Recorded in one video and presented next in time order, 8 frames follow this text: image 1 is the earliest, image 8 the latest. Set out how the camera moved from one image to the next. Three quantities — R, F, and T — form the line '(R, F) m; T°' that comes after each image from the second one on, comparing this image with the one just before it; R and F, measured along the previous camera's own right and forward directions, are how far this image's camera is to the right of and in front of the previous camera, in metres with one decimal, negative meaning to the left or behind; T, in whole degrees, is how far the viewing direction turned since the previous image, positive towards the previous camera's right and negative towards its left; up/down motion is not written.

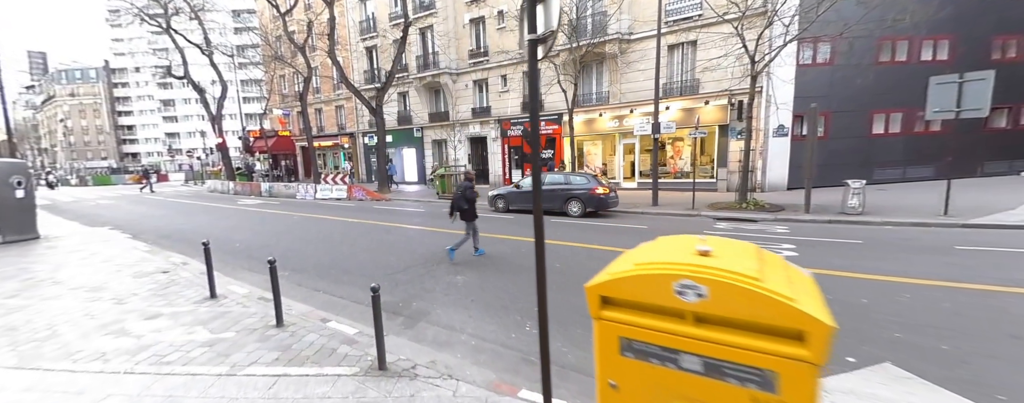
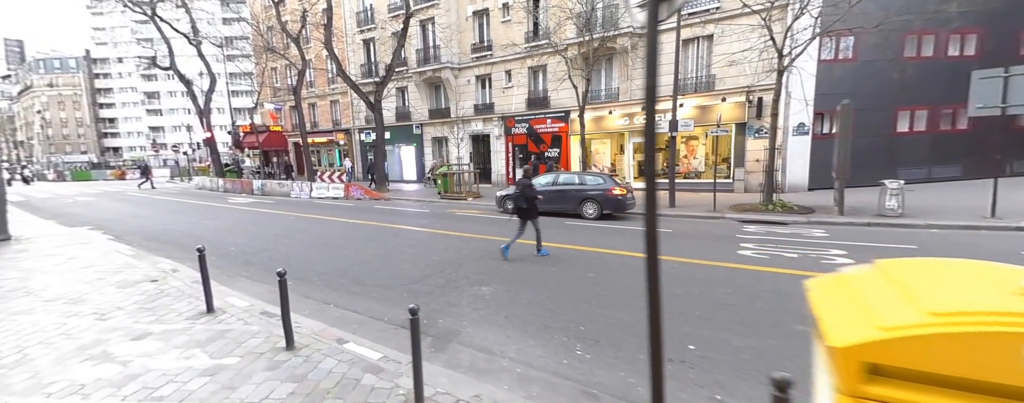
(-0.6, +0.5) m; +1°
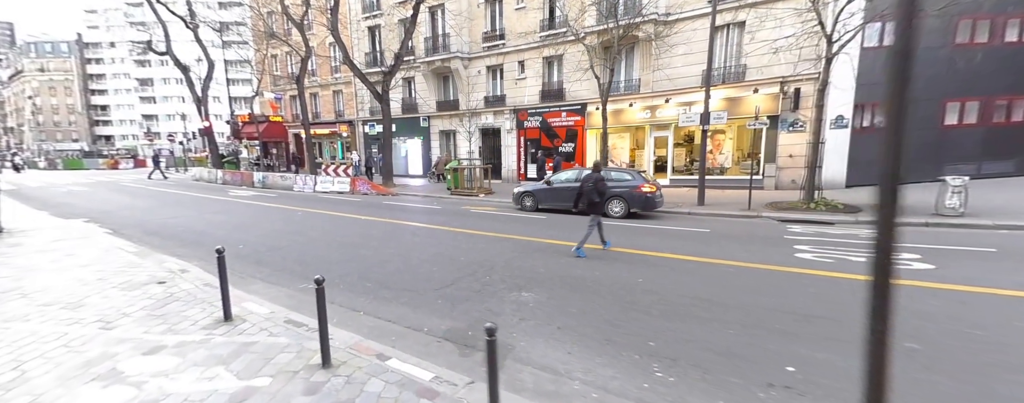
(-0.7, +0.5) m; +1°
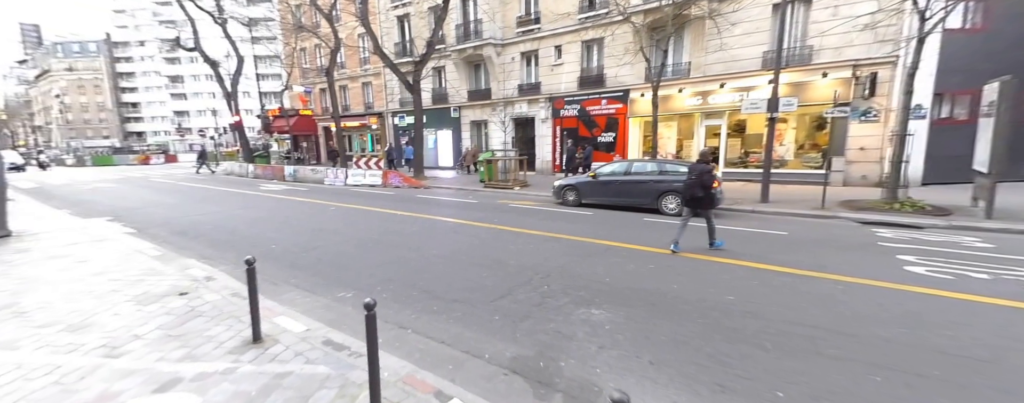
(-0.5, +0.7) m; -3°
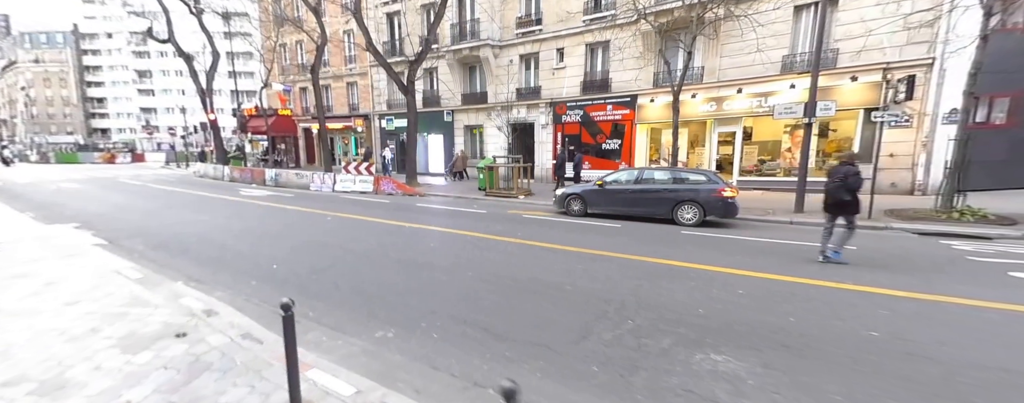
(-1.2, +0.9) m; +4°
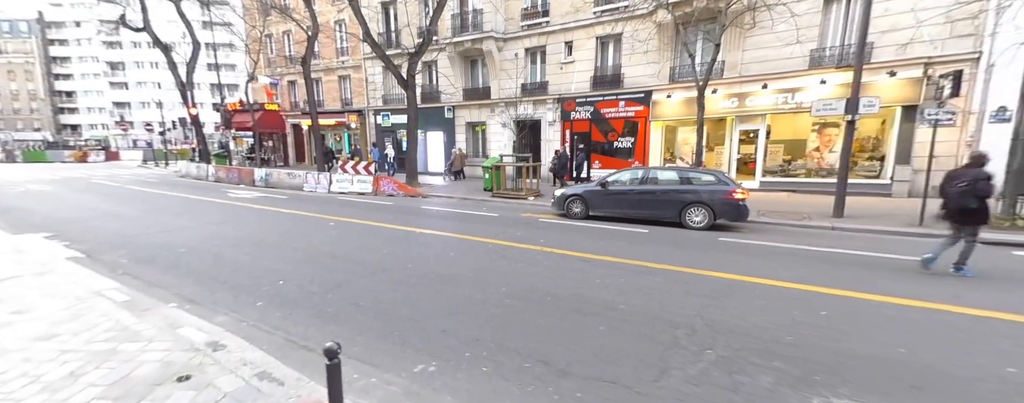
(-0.7, +0.7) m; +2°
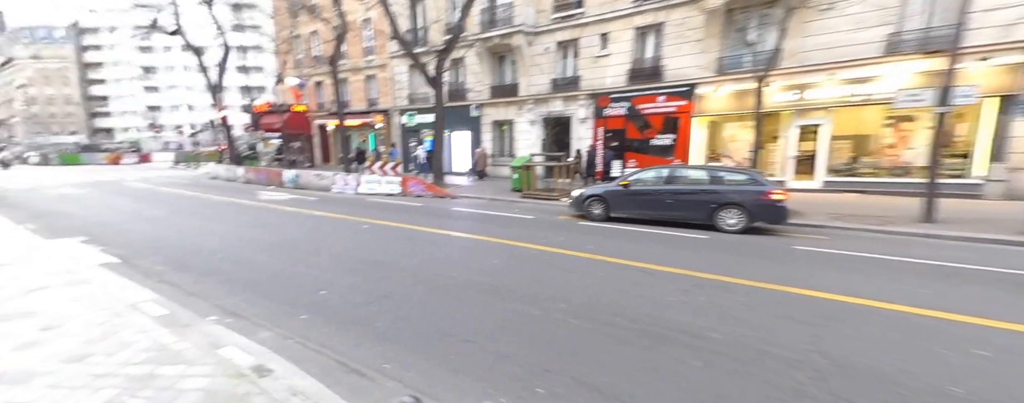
(-0.6, +0.6) m; -3°
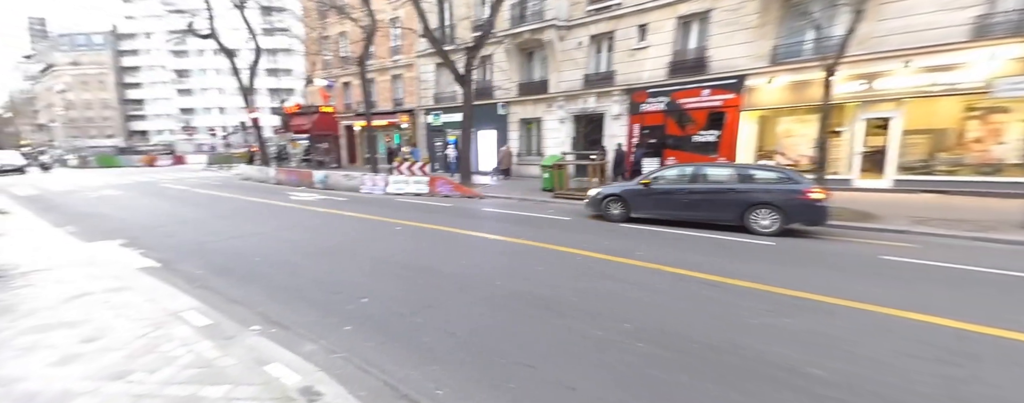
(-0.5, +0.5) m; -3°
